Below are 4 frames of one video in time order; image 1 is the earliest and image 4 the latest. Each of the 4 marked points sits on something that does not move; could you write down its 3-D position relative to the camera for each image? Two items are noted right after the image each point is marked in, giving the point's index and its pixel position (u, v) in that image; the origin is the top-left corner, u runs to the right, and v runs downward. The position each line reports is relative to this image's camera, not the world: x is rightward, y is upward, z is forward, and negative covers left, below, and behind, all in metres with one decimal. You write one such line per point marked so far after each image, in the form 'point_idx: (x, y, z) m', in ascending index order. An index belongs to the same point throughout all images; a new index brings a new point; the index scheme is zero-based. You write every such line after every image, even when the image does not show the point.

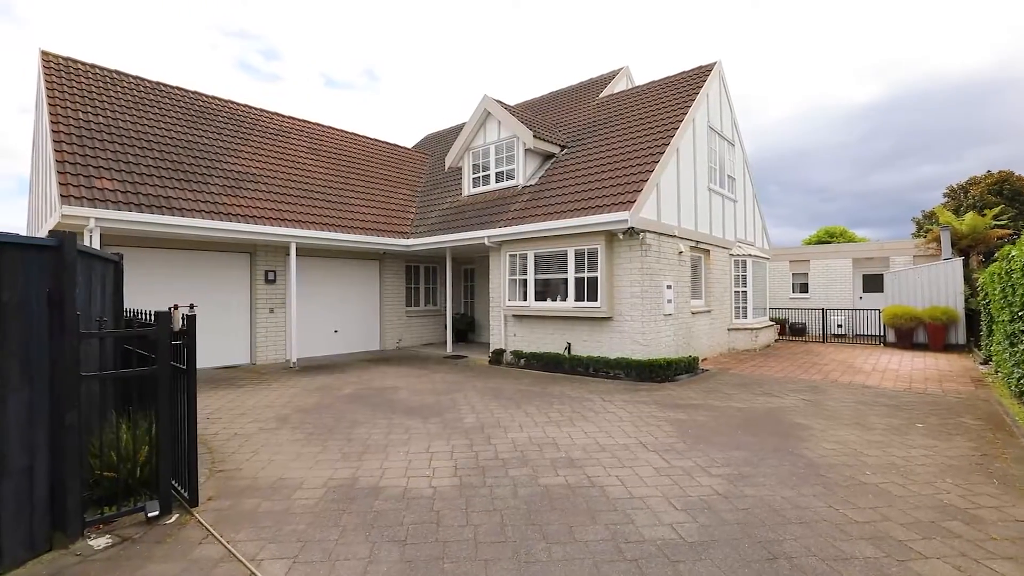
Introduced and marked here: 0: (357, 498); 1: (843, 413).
0: (-1.2, -1.7, +3.9) m
1: (+4.1, -1.6, +6.1) m
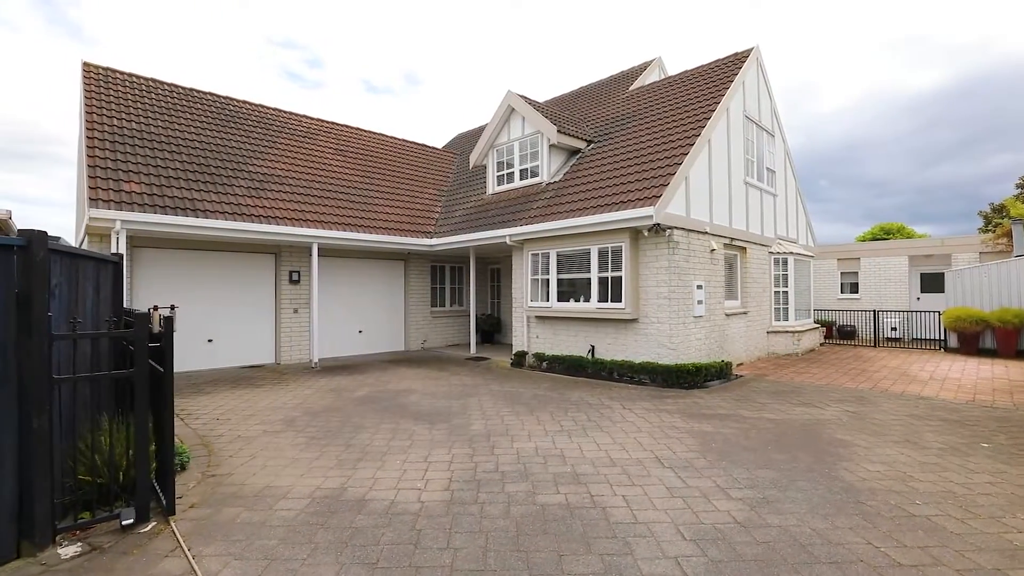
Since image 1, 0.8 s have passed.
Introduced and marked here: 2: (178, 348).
0: (-1.3, -1.7, +3.7) m
1: (+4.2, -1.6, +5.5) m
2: (-6.5, -1.2, +9.6) m
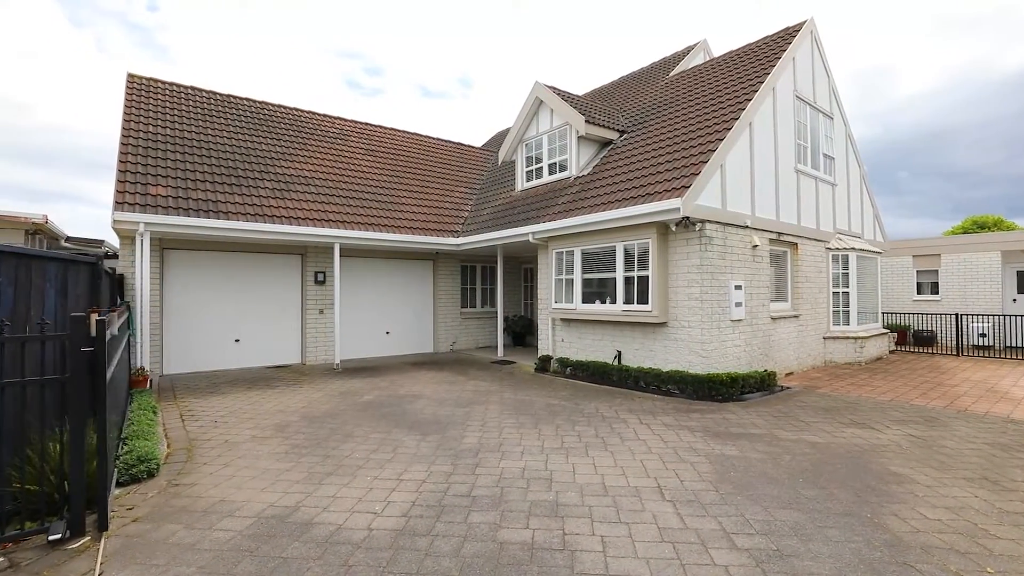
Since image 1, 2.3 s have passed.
0: (-1.6, -1.7, +3.3) m
1: (+4.1, -1.6, +4.4) m
2: (-6.1, -1.2, +9.8) m
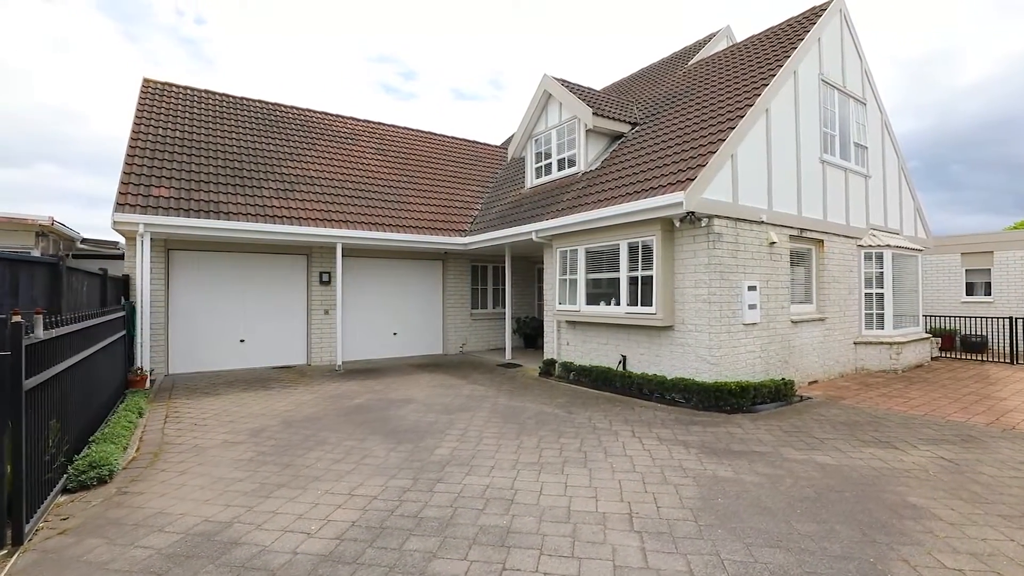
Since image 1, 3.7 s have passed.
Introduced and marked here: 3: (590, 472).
0: (-1.9, -1.7, +3.0) m
1: (+3.8, -1.6, +3.8) m
2: (-6.0, -1.2, +9.8) m
3: (+0.7, -1.6, +4.3) m
